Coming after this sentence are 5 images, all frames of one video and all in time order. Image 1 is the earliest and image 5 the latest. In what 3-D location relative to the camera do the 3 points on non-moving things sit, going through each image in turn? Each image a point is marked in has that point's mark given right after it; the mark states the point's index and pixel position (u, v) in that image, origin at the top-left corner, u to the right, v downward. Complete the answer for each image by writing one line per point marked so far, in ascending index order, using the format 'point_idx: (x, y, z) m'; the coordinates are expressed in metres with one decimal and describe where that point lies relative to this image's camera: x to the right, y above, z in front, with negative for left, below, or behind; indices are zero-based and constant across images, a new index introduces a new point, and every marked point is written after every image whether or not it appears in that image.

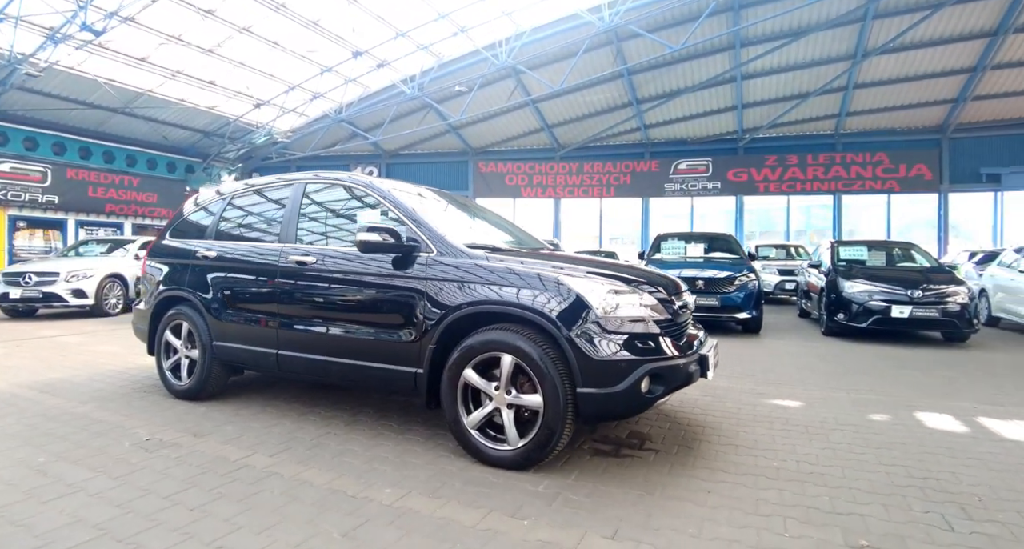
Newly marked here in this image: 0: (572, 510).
0: (+0.3, -1.2, +2.5) m
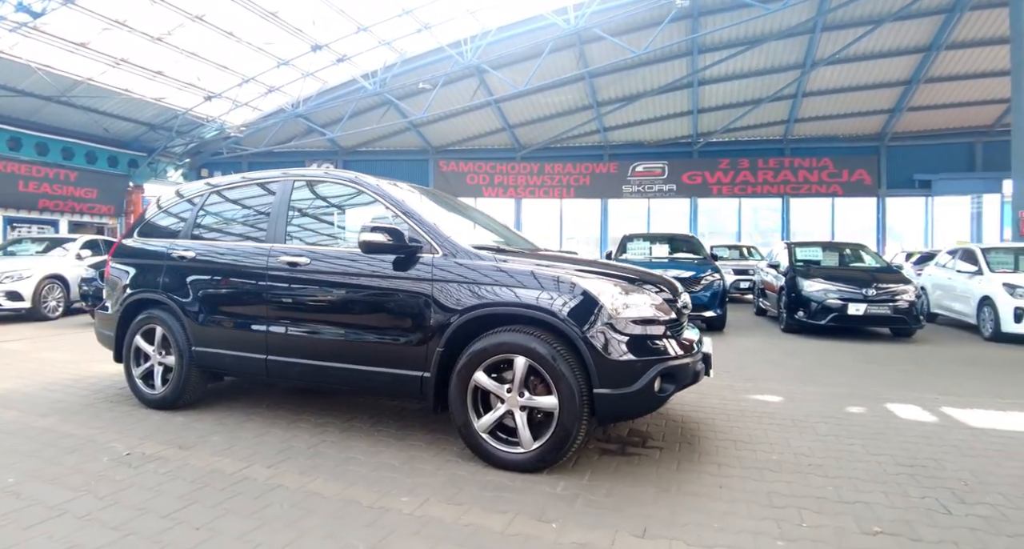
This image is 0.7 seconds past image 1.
0: (+0.5, -1.2, +2.5) m
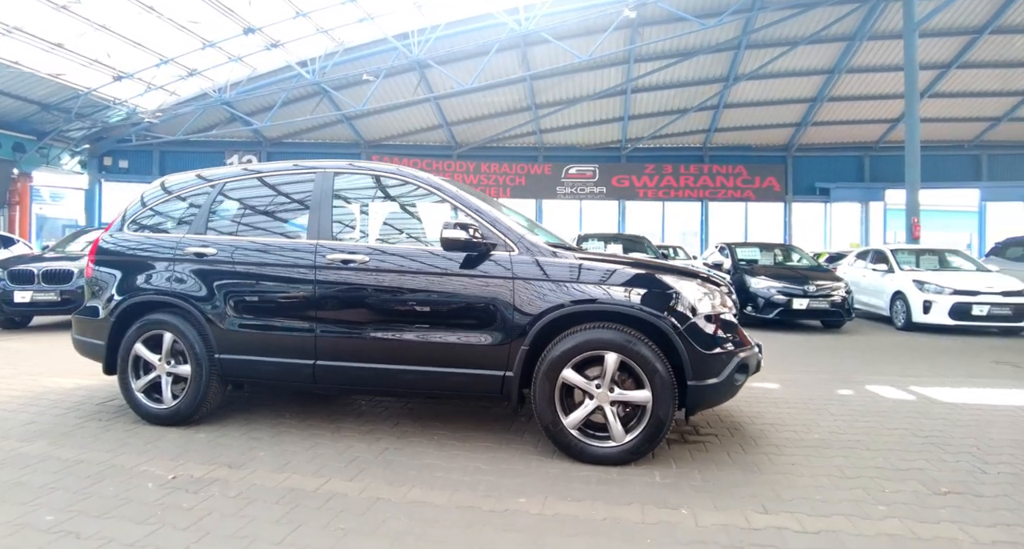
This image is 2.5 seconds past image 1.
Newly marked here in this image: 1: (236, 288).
0: (+1.0, -1.2, +2.7) m
1: (-1.9, -0.1, +3.5) m
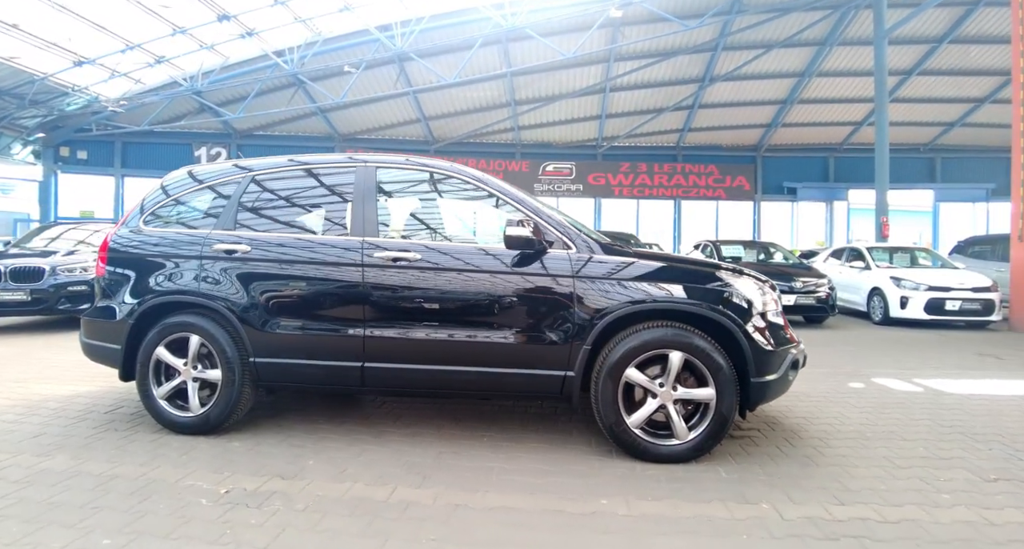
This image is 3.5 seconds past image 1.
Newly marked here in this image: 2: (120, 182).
0: (+1.4, -1.2, +2.7) m
1: (-1.6, -0.1, +3.3) m
2: (-15.2, +3.6, +19.6) m
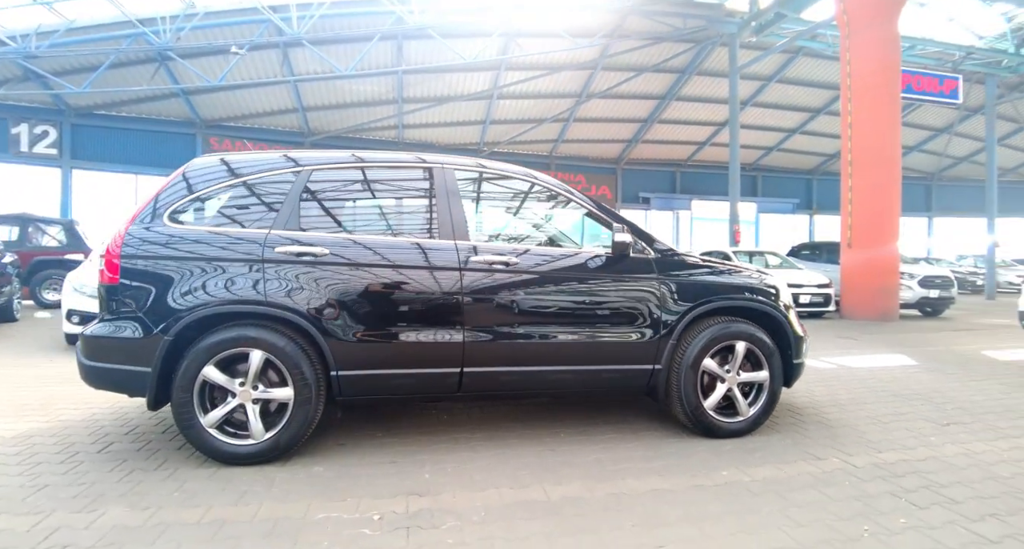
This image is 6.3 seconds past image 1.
0: (+2.1, -1.2, +3.3) m
1: (-0.9, -0.1, +3.1) m
2: (-18.6, +3.3, +14.8) m
